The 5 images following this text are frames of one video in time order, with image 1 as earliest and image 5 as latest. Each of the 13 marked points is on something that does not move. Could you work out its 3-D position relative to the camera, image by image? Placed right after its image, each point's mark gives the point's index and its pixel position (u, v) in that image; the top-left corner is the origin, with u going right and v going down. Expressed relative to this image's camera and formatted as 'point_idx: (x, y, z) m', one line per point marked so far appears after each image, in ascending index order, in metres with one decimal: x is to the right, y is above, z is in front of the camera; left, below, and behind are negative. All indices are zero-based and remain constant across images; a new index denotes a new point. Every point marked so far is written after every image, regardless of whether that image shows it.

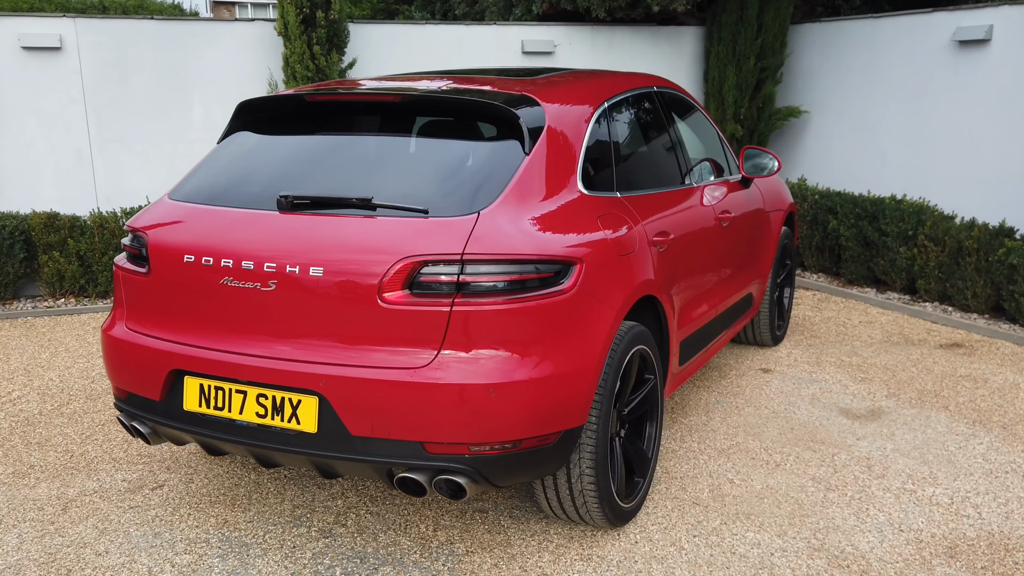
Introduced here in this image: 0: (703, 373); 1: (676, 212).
0: (+0.8, -0.4, +4.3) m
1: (+0.5, +0.2, +3.1) m
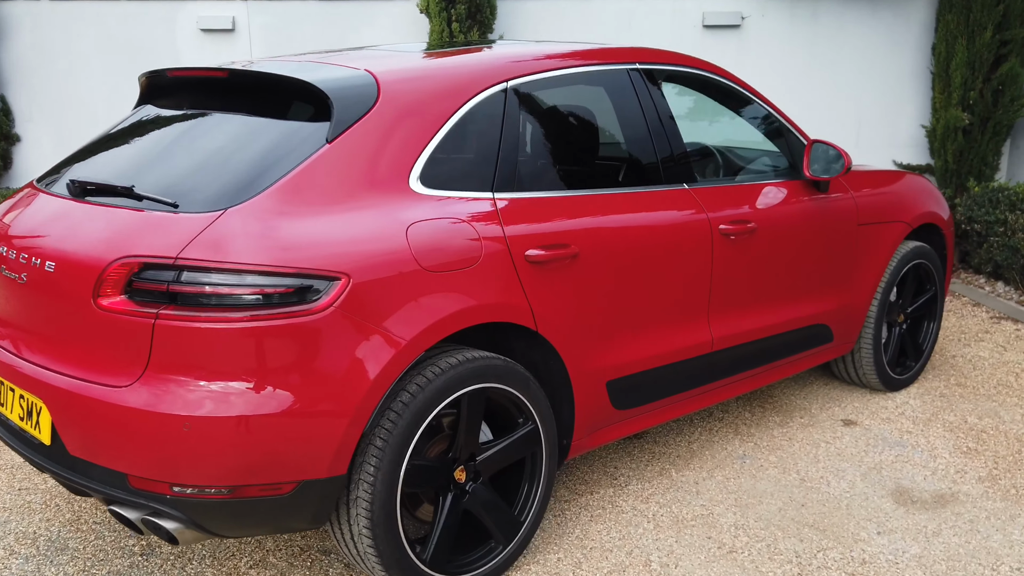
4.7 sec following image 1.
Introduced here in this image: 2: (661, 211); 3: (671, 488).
0: (+0.9, -0.5, +3.5) m
1: (+0.3, +0.2, +2.5) m
2: (+0.4, +0.2, +2.6) m
3: (+0.5, -0.6, +2.9) m
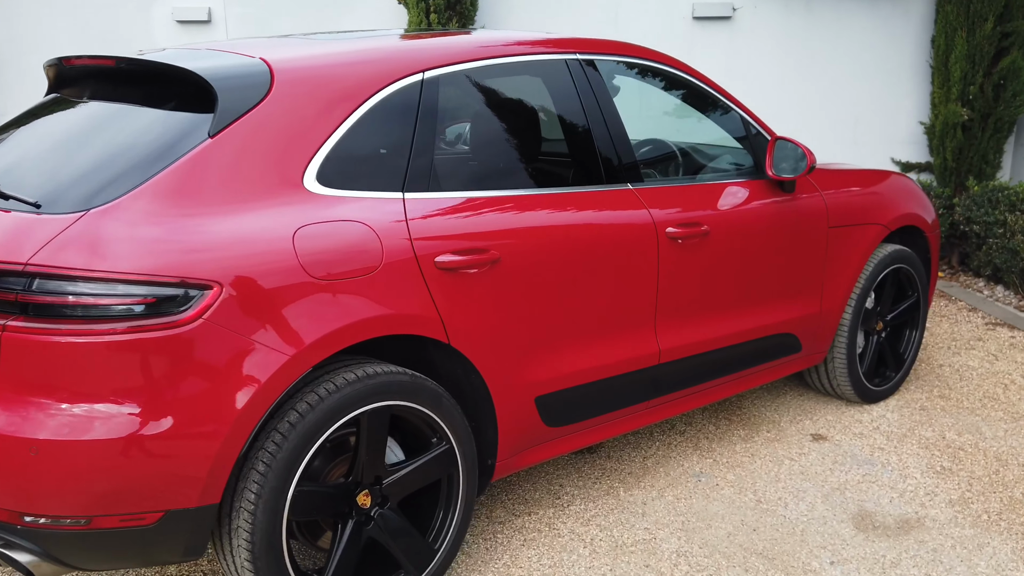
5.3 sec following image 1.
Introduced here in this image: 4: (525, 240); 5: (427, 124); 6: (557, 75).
0: (+0.7, -0.5, +3.3) m
1: (+0.1, +0.2, +2.3) m
2: (+0.2, +0.2, +2.4) m
3: (+0.3, -0.6, +2.7) m
4: (0.0, +0.1, +2.2) m
5: (-0.2, +0.4, +2.2) m
6: (+0.1, +0.6, +2.5) m
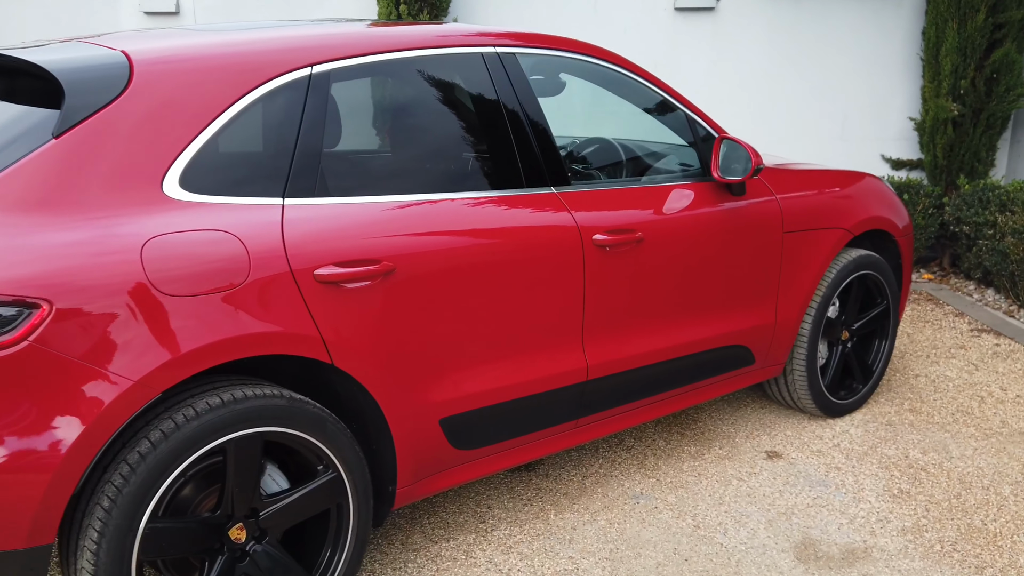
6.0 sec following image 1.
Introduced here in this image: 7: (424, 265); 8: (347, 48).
0: (+0.5, -0.5, +3.1) m
1: (-0.1, +0.1, +2.1) m
2: (0.0, +0.2, +2.2) m
3: (+0.1, -0.7, +2.5) m
4: (-0.2, +0.1, +2.0) m
5: (-0.4, +0.3, +2.0) m
6: (-0.1, +0.5, +2.3) m
7: (-0.2, 0.0, +2.0) m
8: (-0.4, +0.5, +2.1) m
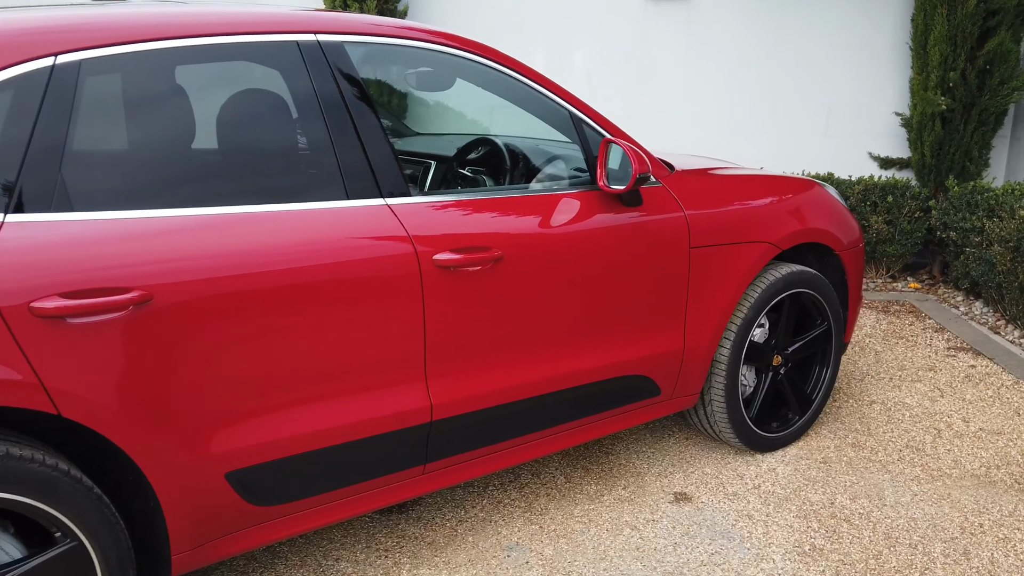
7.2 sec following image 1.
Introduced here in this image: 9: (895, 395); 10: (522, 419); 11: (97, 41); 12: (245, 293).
0: (+0.2, -0.6, +2.8) m
1: (-0.5, +0.1, +1.8) m
2: (-0.4, +0.1, +1.9) m
3: (-0.3, -0.7, +2.2) m
4: (-0.6, 0.0, +1.7) m
5: (-0.8, +0.3, +1.7) m
6: (-0.5, +0.5, +2.0) m
7: (-0.6, 0.0, +1.7) m
8: (-0.7, +0.5, +1.8) m
9: (+1.4, -0.4, +3.5) m
10: (0.0, -0.3, +2.3) m
11: (-0.8, +0.4, +1.8) m
12: (-0.5, 0.0, +1.8) m
